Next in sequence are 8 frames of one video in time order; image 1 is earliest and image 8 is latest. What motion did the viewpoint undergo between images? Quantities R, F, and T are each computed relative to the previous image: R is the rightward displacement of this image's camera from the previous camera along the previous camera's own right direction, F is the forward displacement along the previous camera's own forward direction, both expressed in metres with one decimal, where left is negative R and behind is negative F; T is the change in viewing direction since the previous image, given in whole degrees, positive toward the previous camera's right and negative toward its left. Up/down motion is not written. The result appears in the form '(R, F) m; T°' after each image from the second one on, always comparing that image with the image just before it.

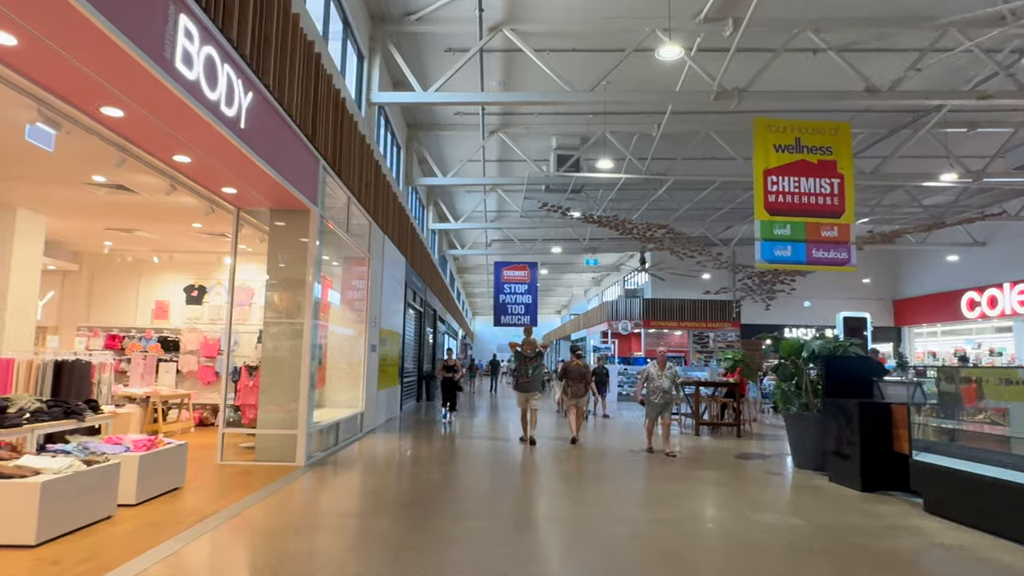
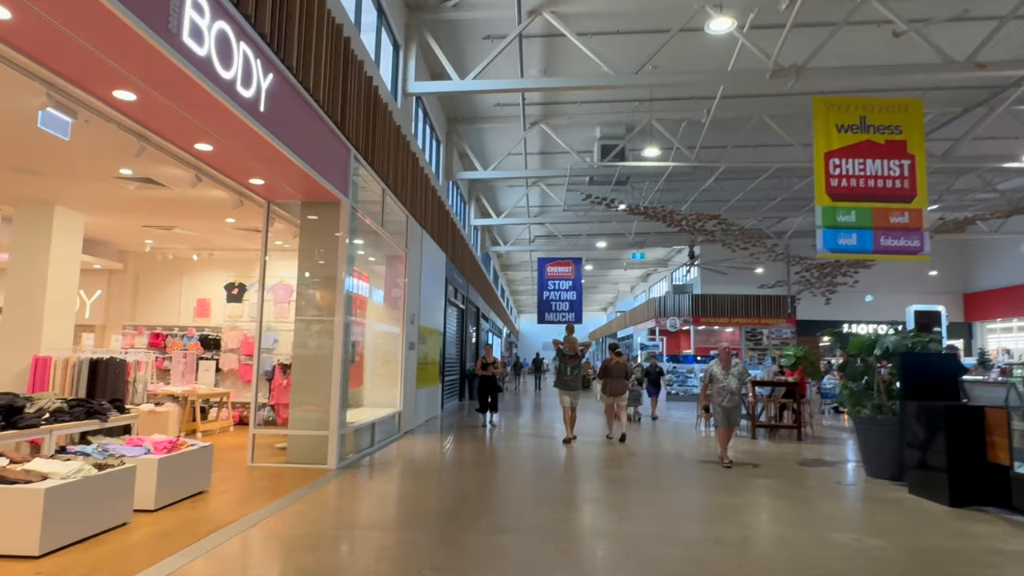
(0.0, +0.4) m; -4°
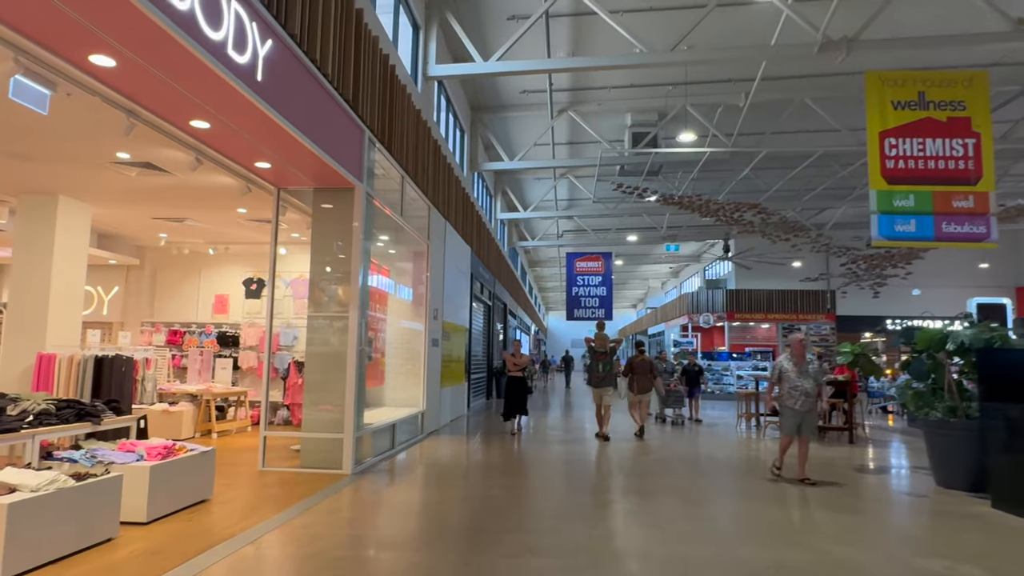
(0.0, +0.5) m; -3°
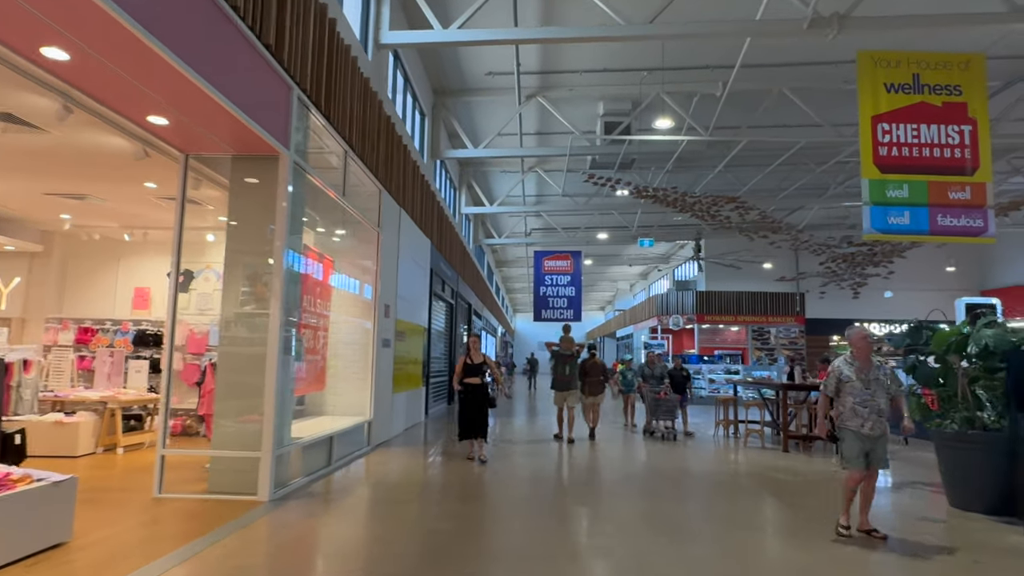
(+0.1, +0.8) m; +3°
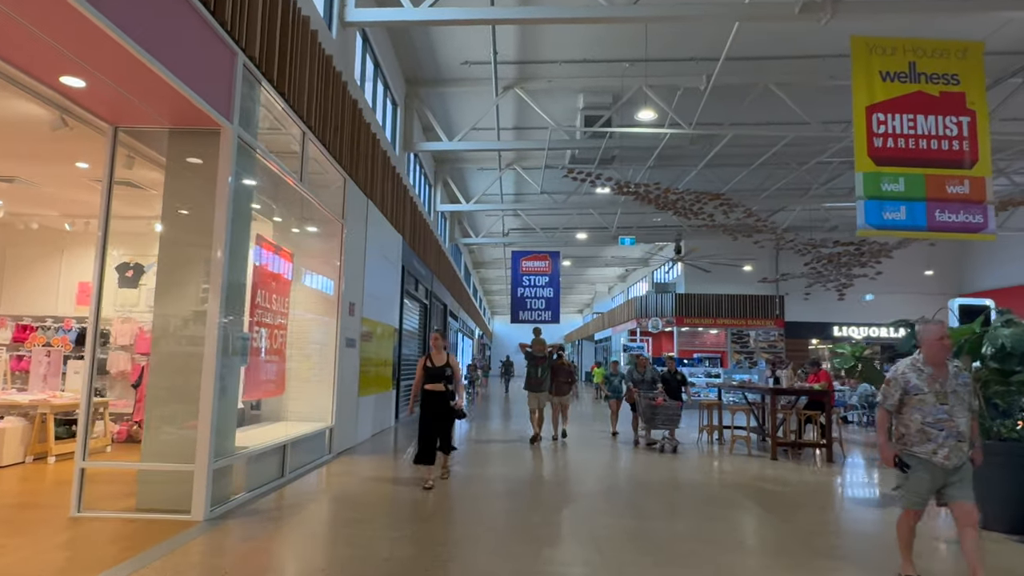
(0.0, +0.5) m; +2°
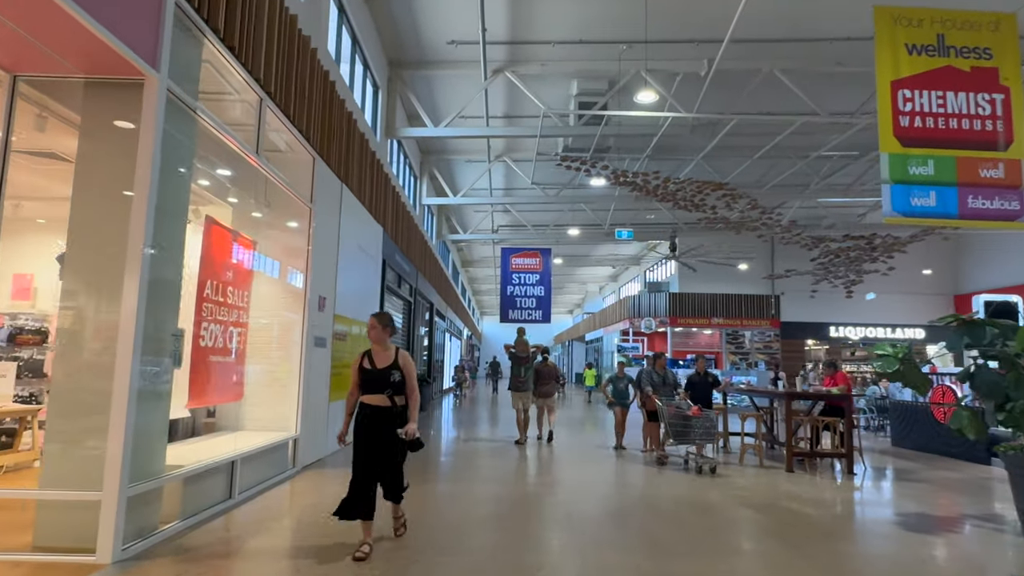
(0.0, +0.7) m; +1°
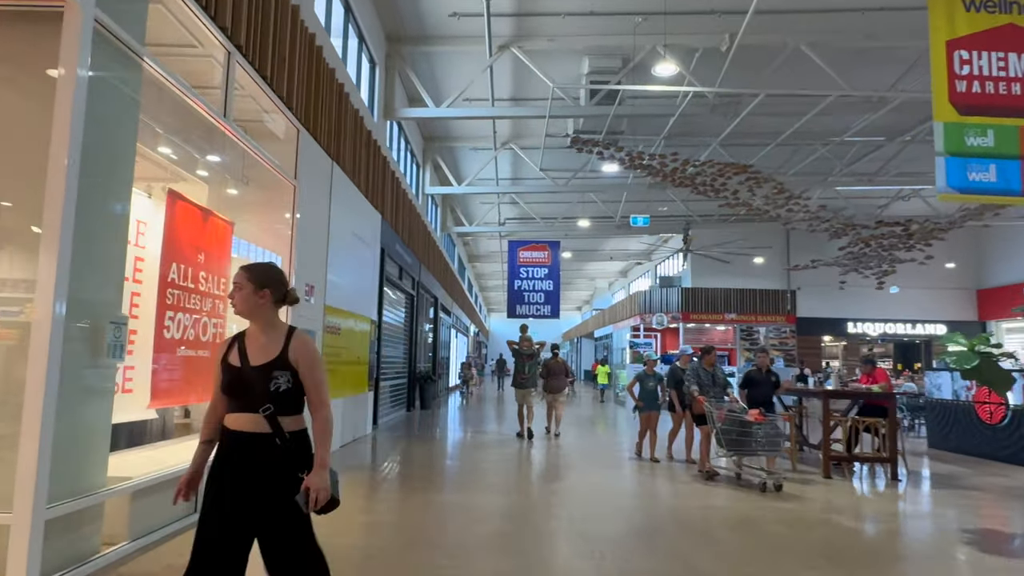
(0.0, +0.6) m; -1°
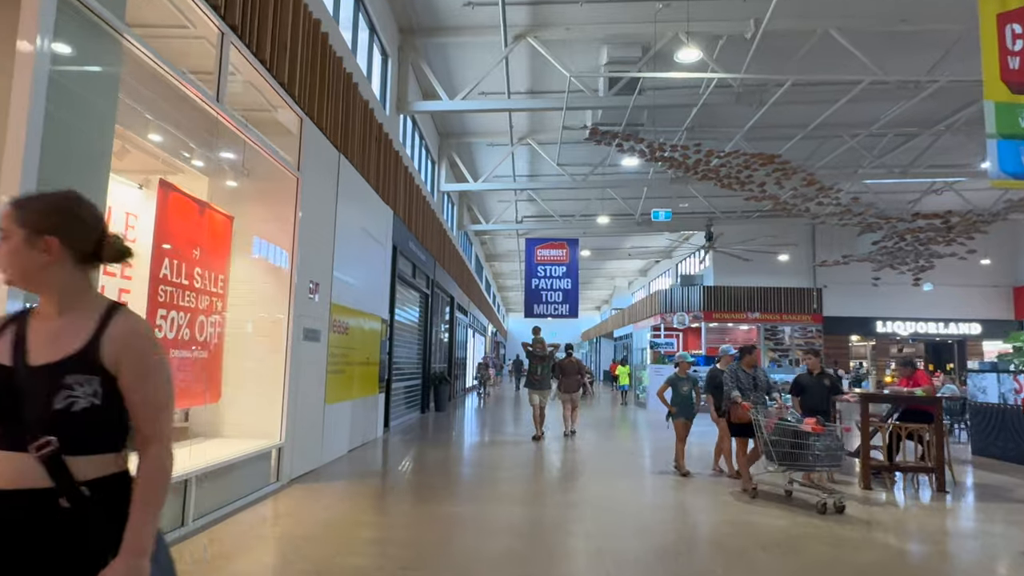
(0.0, +0.3) m; -2°
